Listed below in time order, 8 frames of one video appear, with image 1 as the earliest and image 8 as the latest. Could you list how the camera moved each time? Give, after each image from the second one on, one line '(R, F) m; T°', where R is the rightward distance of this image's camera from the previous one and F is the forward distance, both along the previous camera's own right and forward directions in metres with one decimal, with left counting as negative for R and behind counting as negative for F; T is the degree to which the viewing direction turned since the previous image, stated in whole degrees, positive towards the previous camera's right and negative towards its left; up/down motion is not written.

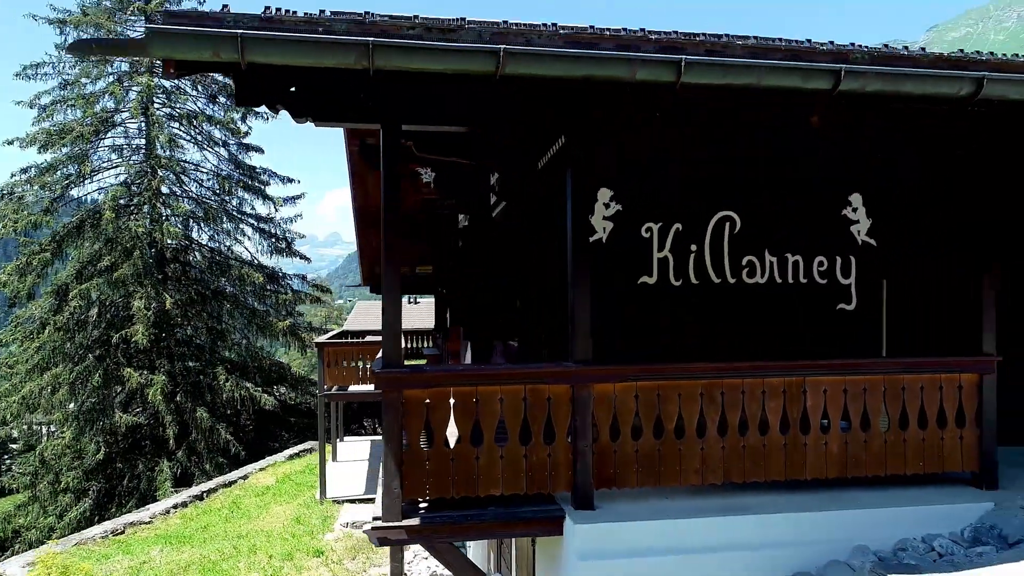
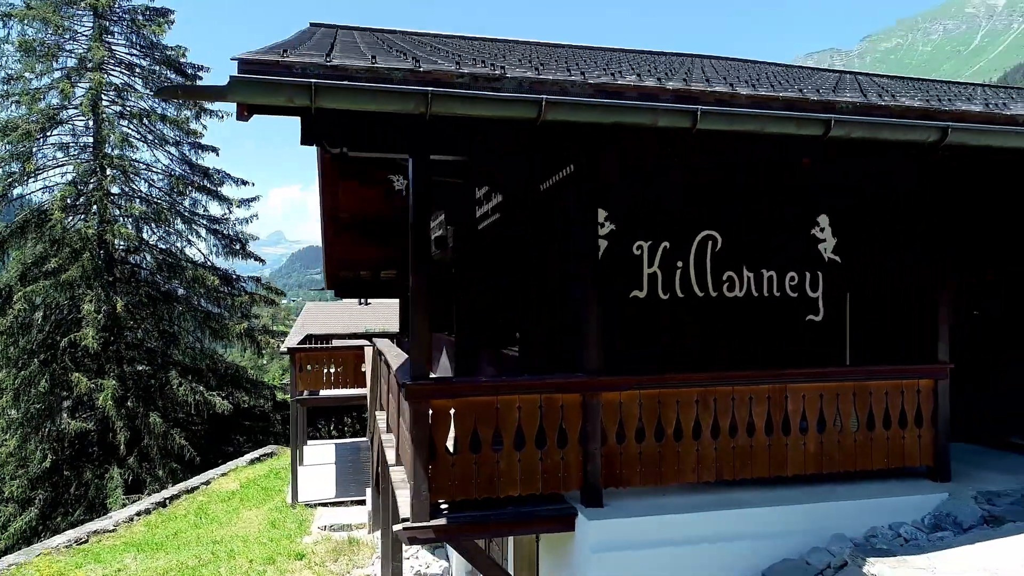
(-0.4, -0.3) m; +4°
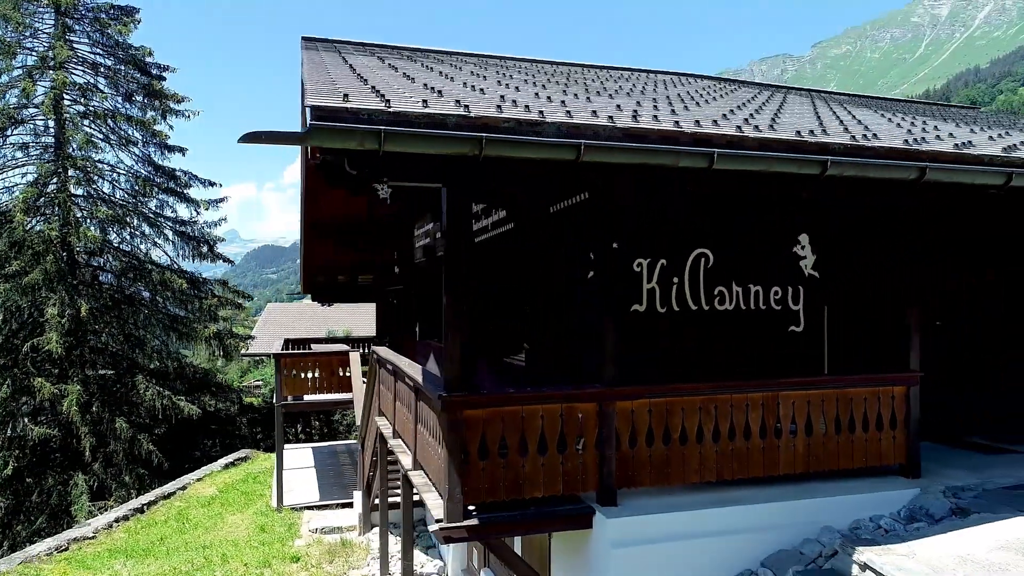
(-0.4, -0.4) m; +3°
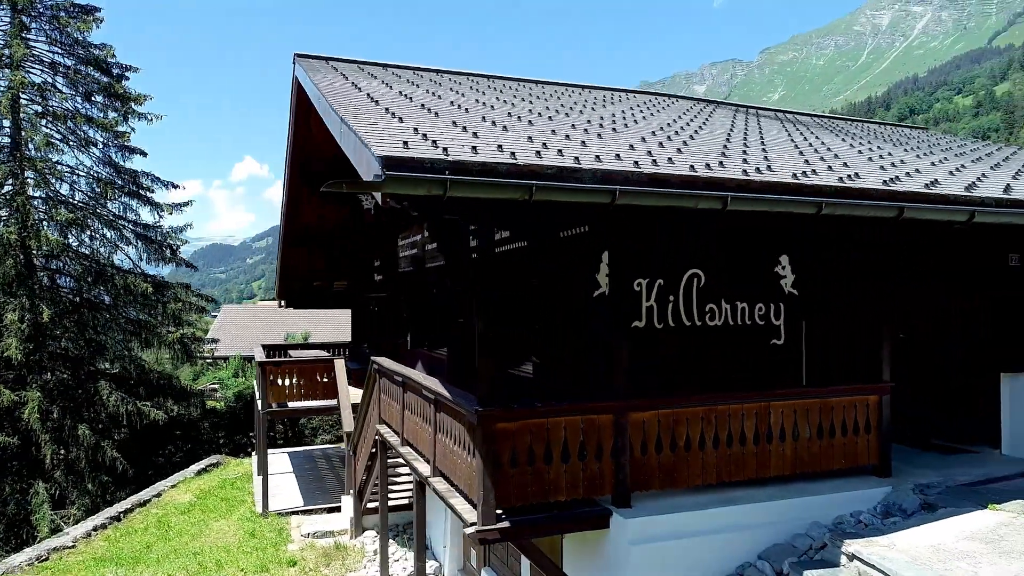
(-0.5, -0.4) m; +4°
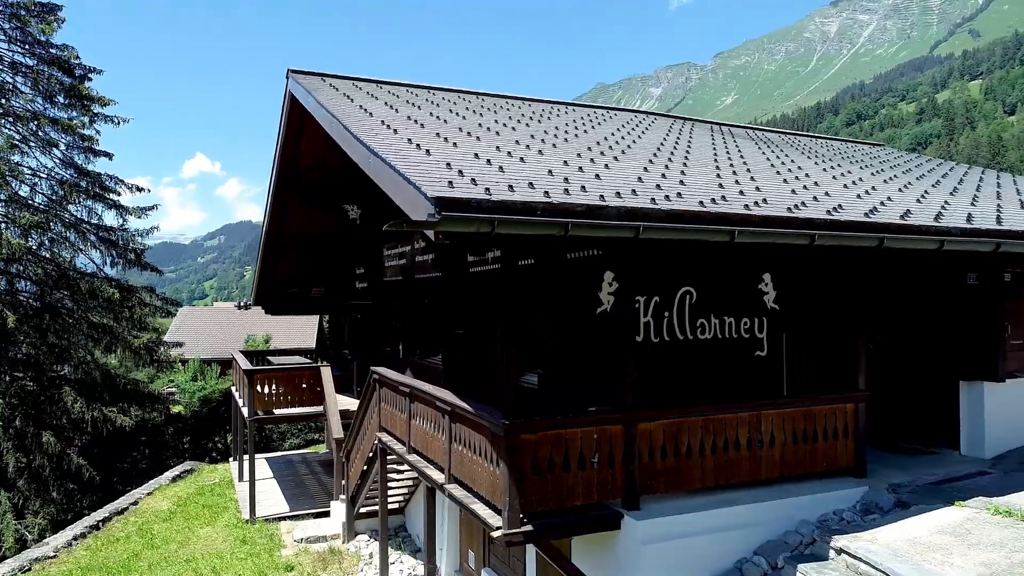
(-0.5, -0.4) m; +3°
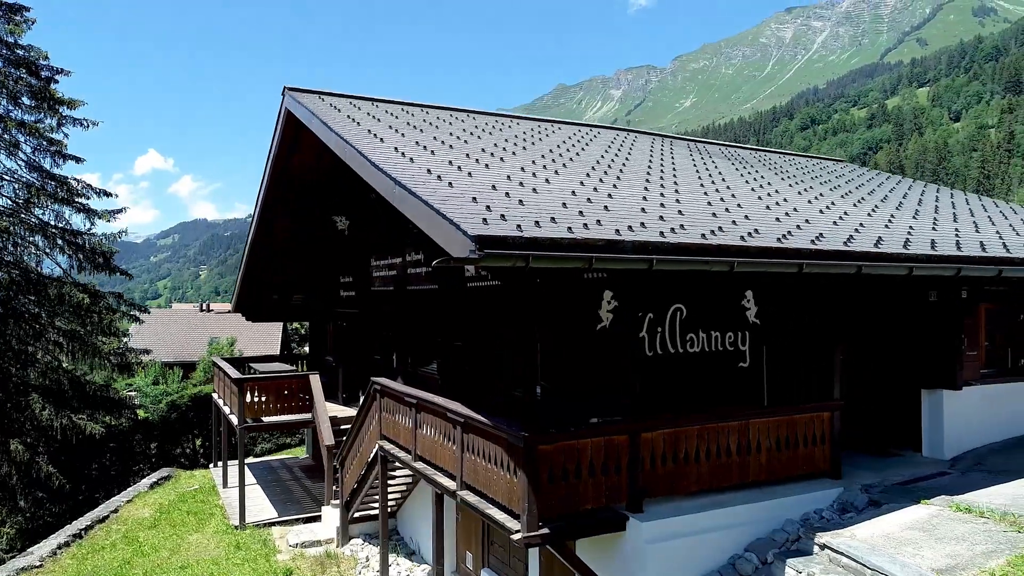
(-0.5, -0.5) m; +3°
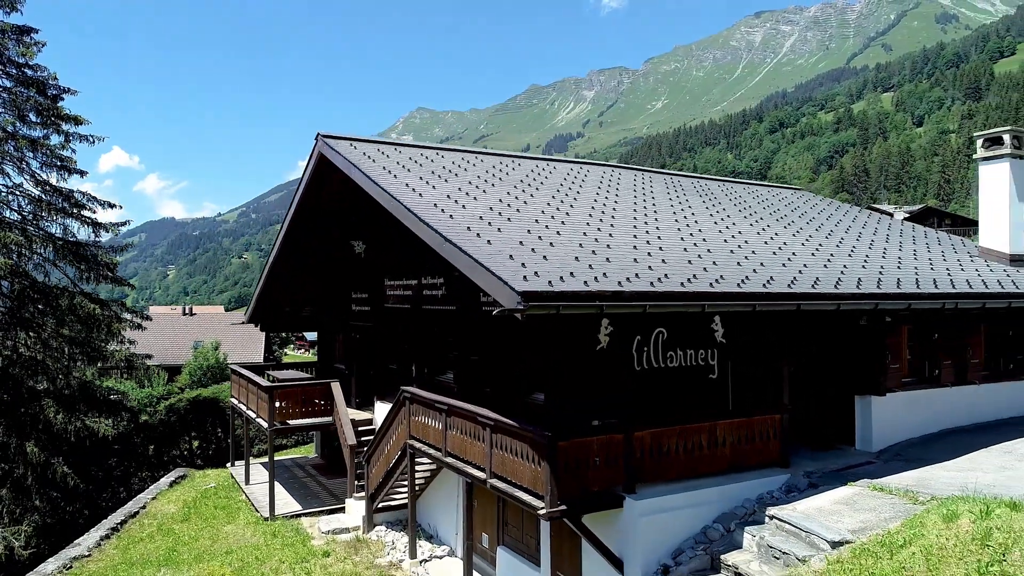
(-0.6, -1.8) m; +2°
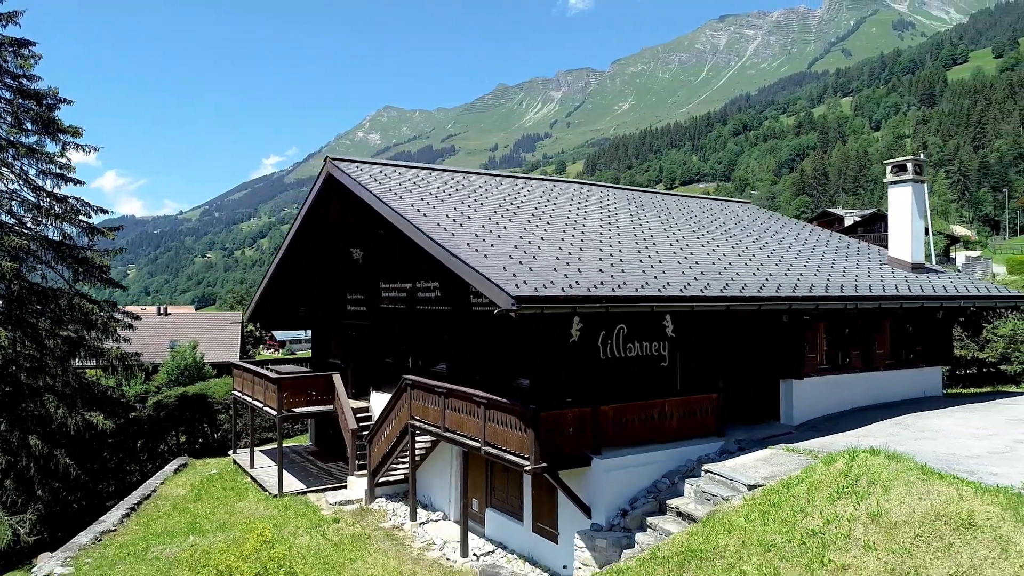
(-0.3, -2.1) m; +3°
